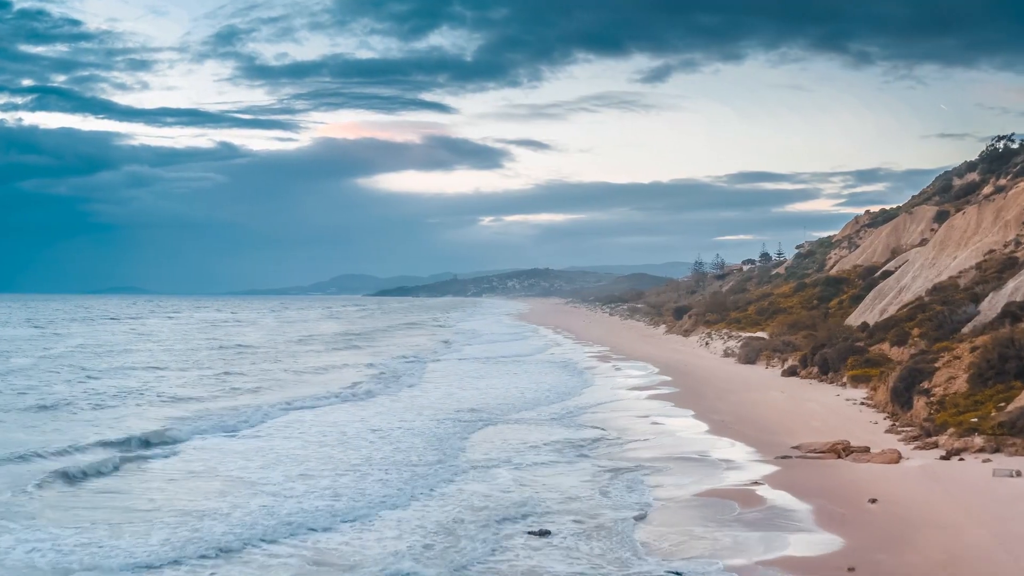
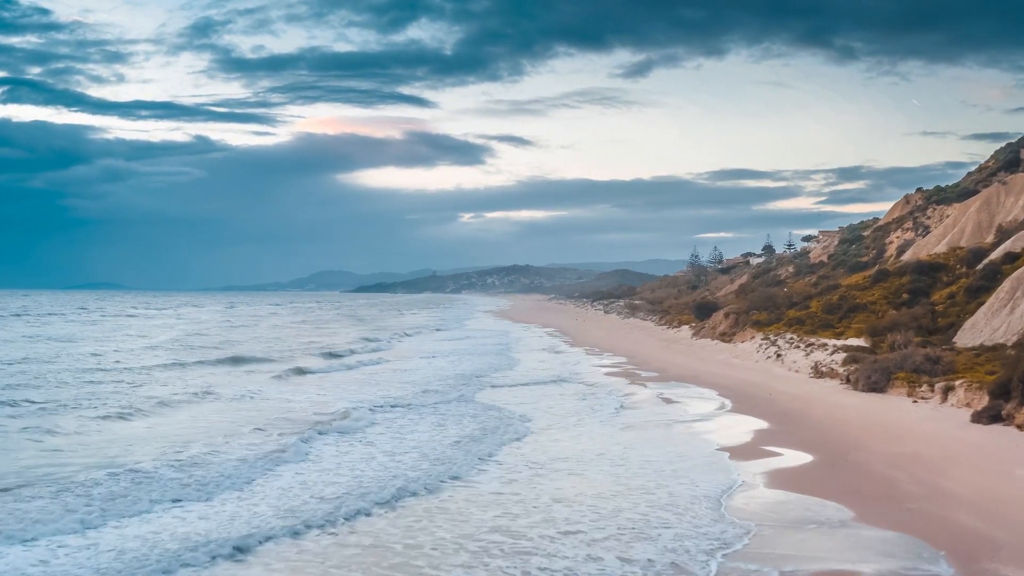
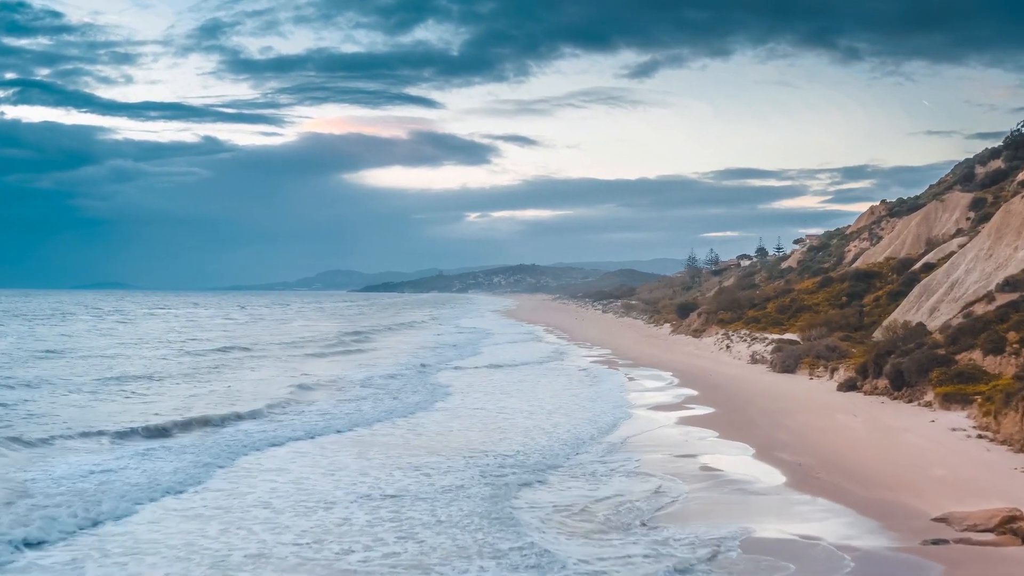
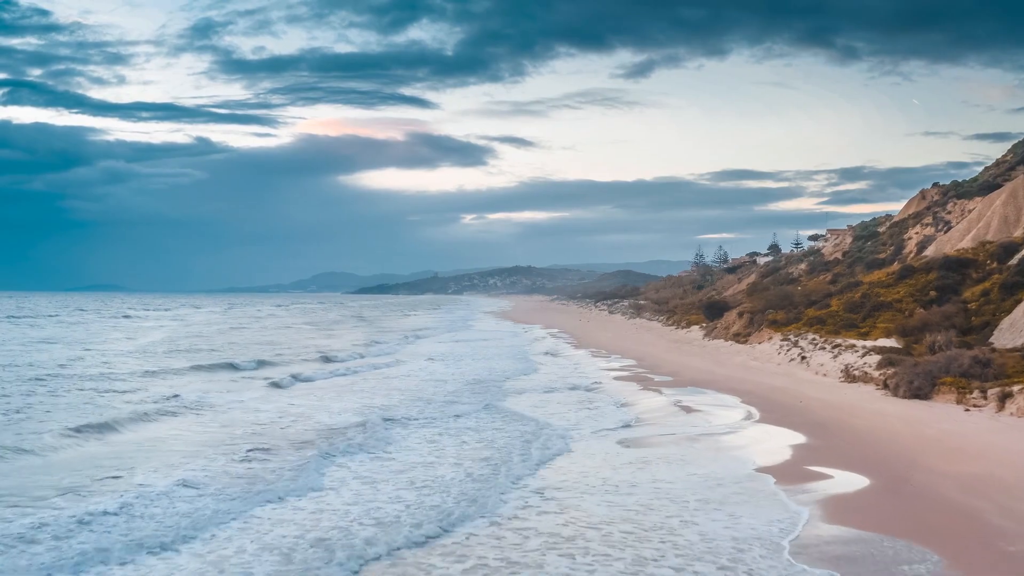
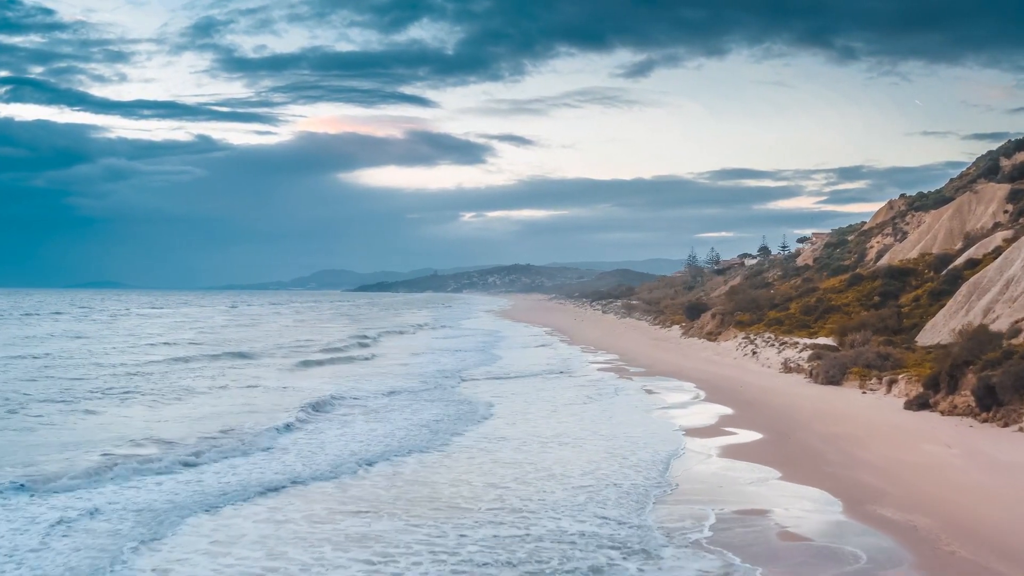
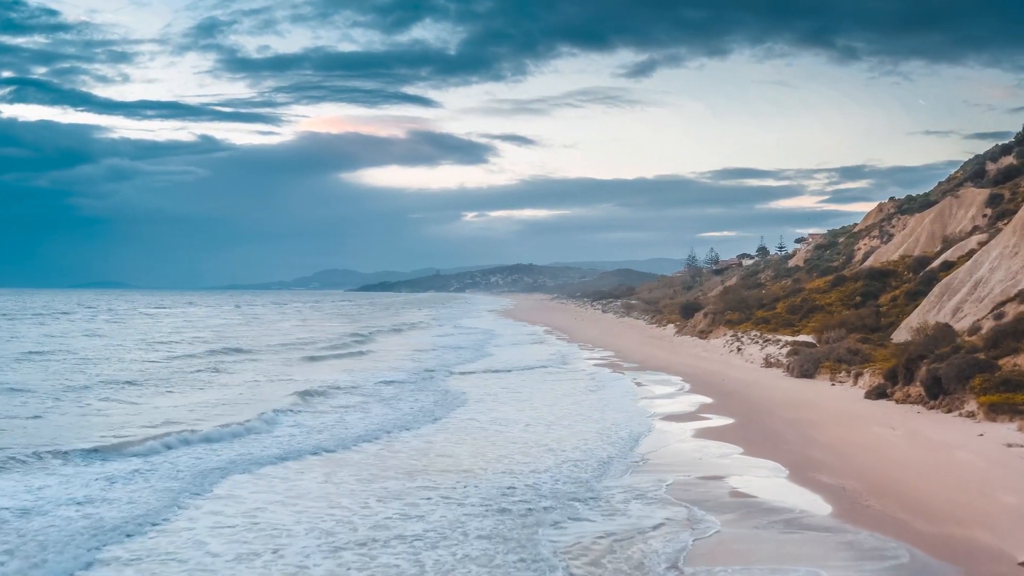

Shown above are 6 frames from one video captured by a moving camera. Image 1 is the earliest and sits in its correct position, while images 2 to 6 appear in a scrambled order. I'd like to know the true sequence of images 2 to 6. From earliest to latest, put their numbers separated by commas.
3, 6, 5, 2, 4
